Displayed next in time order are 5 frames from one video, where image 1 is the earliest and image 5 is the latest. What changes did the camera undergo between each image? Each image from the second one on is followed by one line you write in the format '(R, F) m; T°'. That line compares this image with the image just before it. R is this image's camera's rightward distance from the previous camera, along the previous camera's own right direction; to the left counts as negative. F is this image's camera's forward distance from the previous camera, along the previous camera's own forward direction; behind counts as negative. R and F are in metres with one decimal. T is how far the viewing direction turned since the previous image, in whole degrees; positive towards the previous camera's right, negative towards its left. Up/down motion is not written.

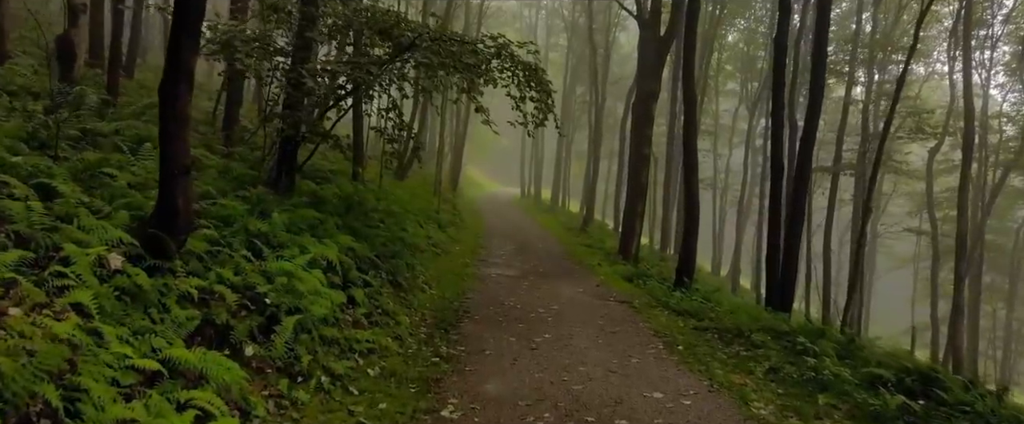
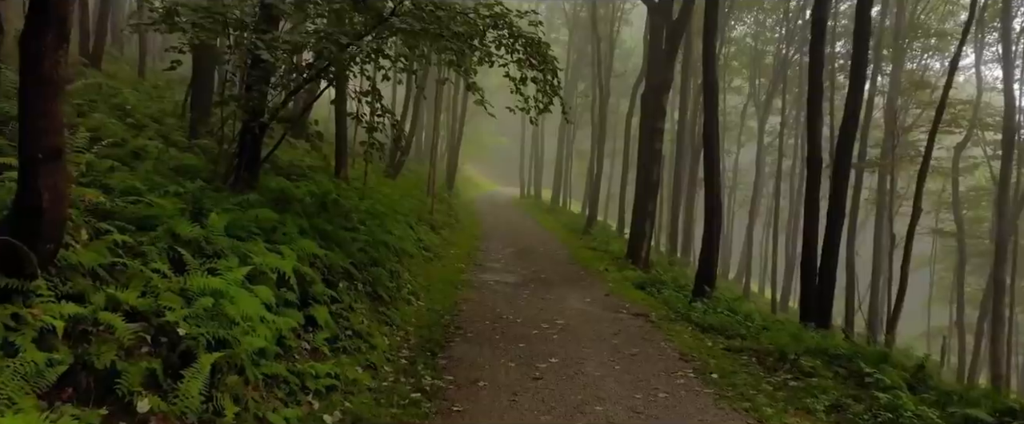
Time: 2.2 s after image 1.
(0.0, +1.8) m; 0°
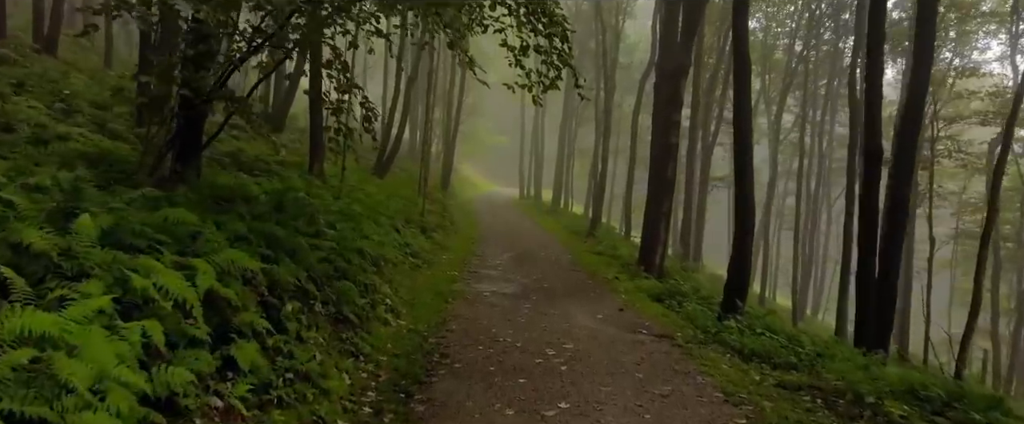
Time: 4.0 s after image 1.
(0.0, +2.1) m; 0°
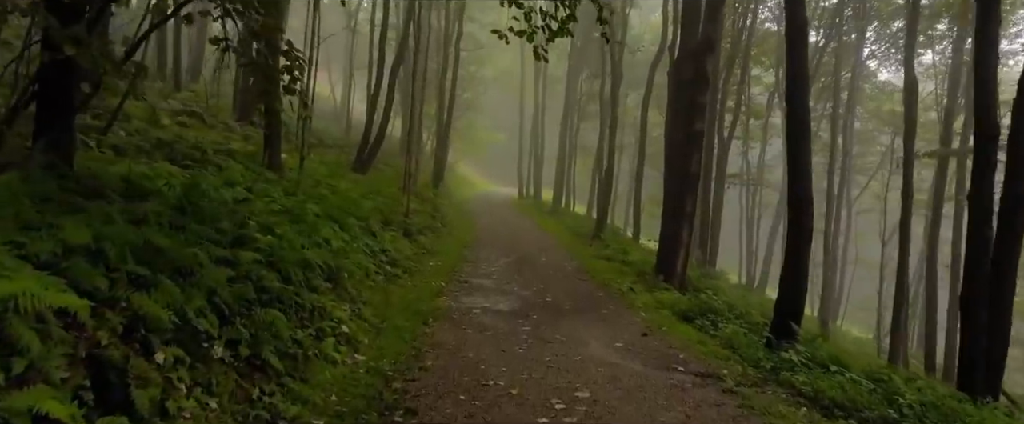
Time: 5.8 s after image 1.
(+0.1, +2.6) m; 0°
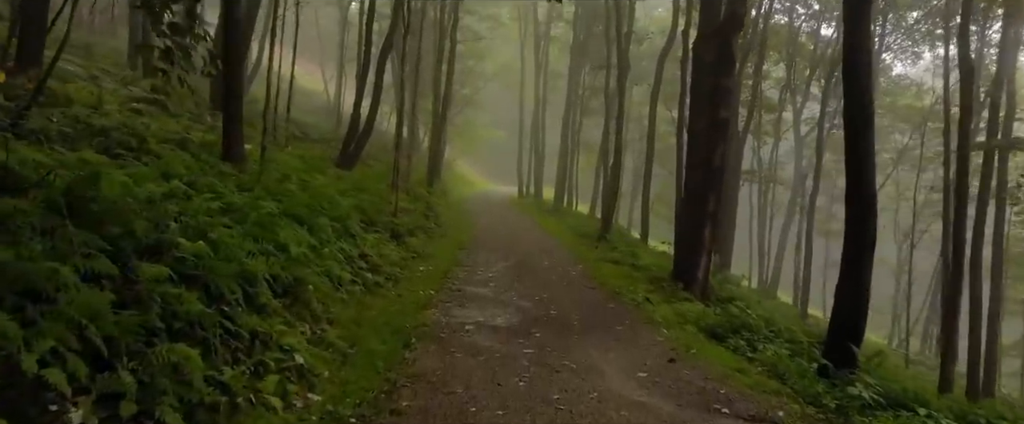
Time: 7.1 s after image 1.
(0.0, +1.7) m; 0°
